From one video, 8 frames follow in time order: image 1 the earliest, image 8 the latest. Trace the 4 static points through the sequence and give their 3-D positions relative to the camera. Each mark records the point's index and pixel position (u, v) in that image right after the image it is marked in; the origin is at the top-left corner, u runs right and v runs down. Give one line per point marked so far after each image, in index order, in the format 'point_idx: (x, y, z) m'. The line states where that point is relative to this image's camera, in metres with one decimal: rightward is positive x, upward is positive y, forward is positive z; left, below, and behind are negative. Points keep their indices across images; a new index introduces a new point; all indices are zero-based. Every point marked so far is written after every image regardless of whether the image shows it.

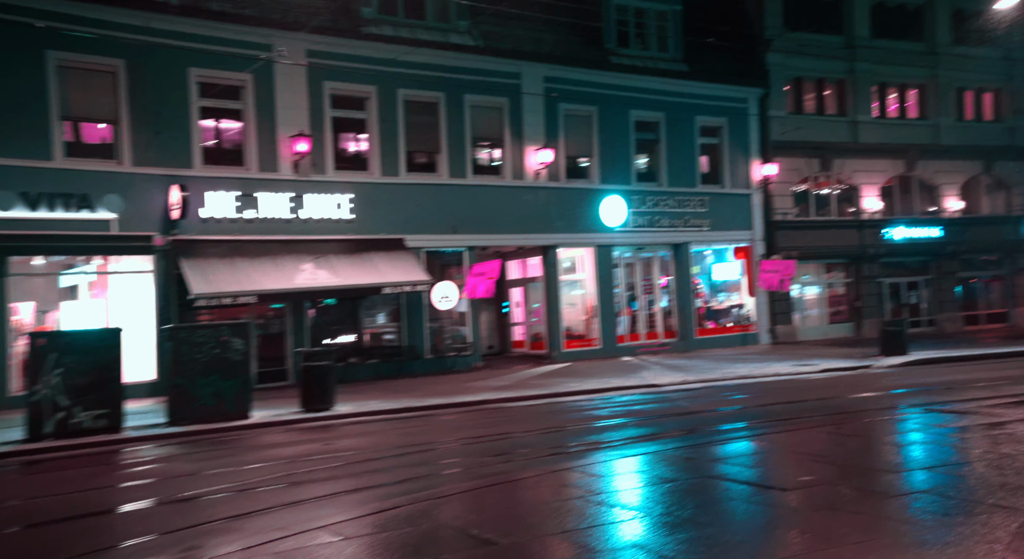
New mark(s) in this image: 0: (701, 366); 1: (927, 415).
0: (+3.9, -1.8, +19.8) m
1: (+5.4, -1.9, +12.4) m
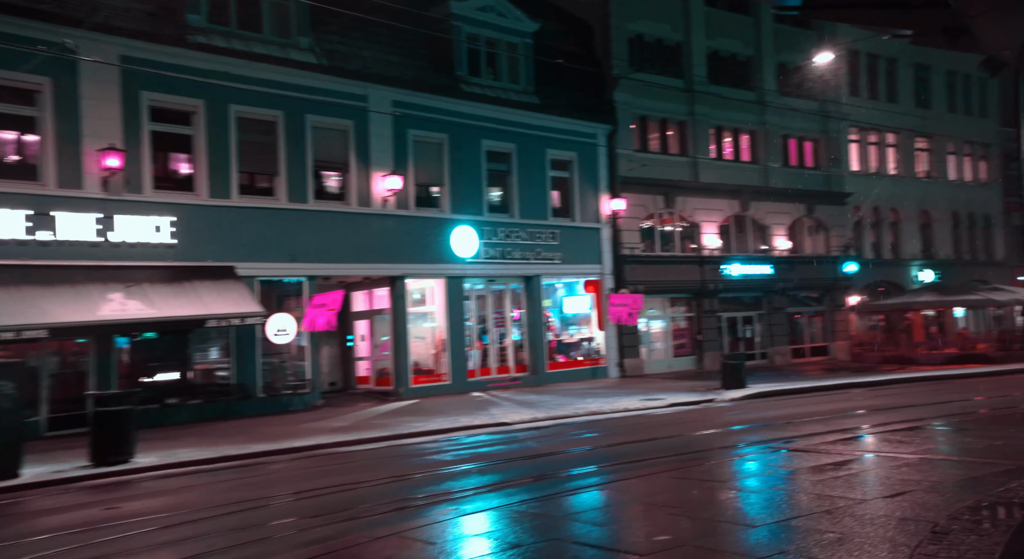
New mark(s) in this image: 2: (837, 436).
0: (+0.8, -2.5, +19.4) m
1: (+3.3, -2.4, +12.4) m
2: (+5.2, -2.5, +14.9) m
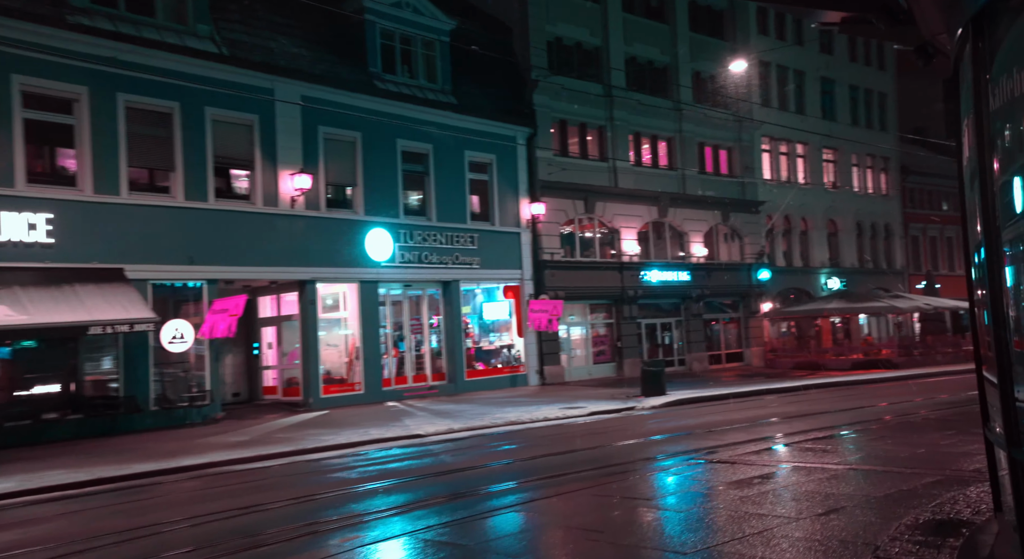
0: (-0.9, -2.6, +18.8) m
1: (+2.3, -2.4, +12.0) m
2: (+3.9, -2.6, +14.7) m
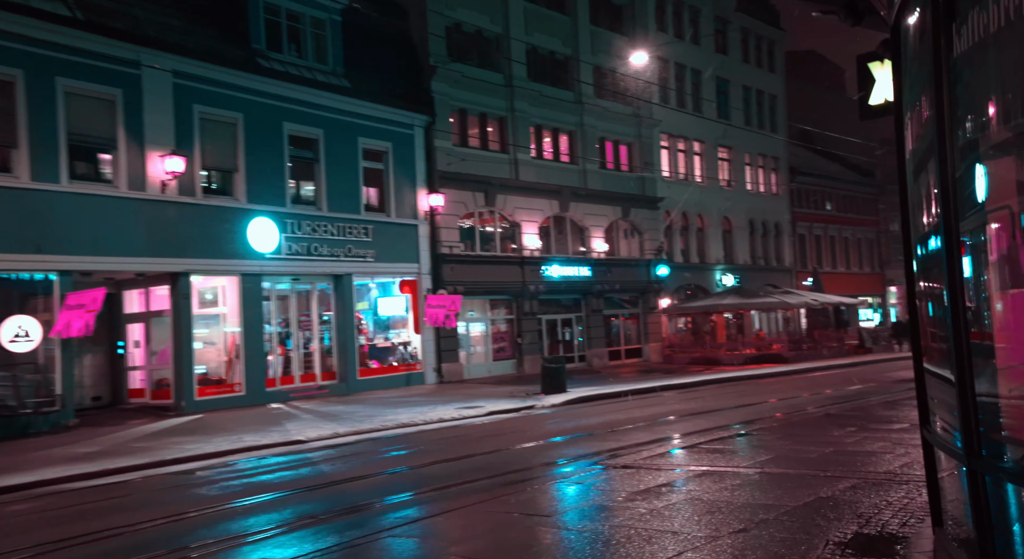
0: (-2.9, -2.5, +17.7) m
1: (+1.0, -2.3, +11.3) m
2: (+2.3, -2.5, +14.1) m
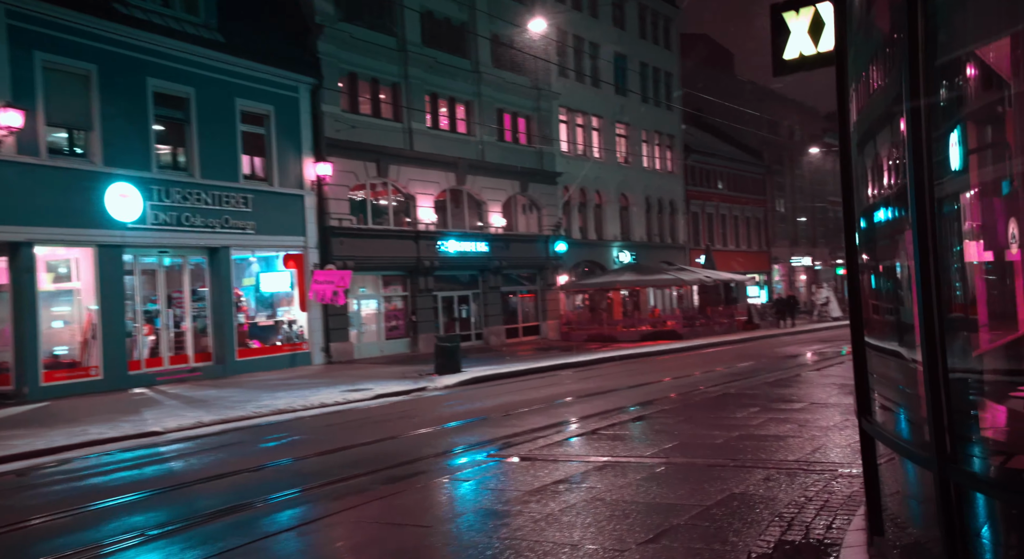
0: (-4.9, -2.0, +16.3) m
1: (-0.3, -2.0, +10.3) m
2: (+0.7, -2.2, +13.3) m
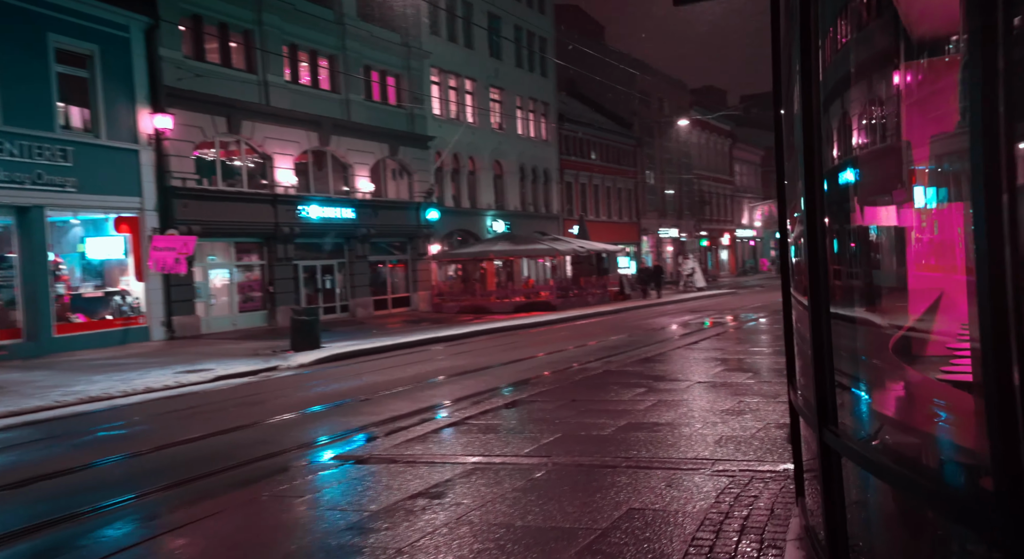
0: (-7.0, -1.5, +13.8) m
1: (-1.7, -1.7, +8.5) m
2: (-1.1, -1.7, +11.6) m
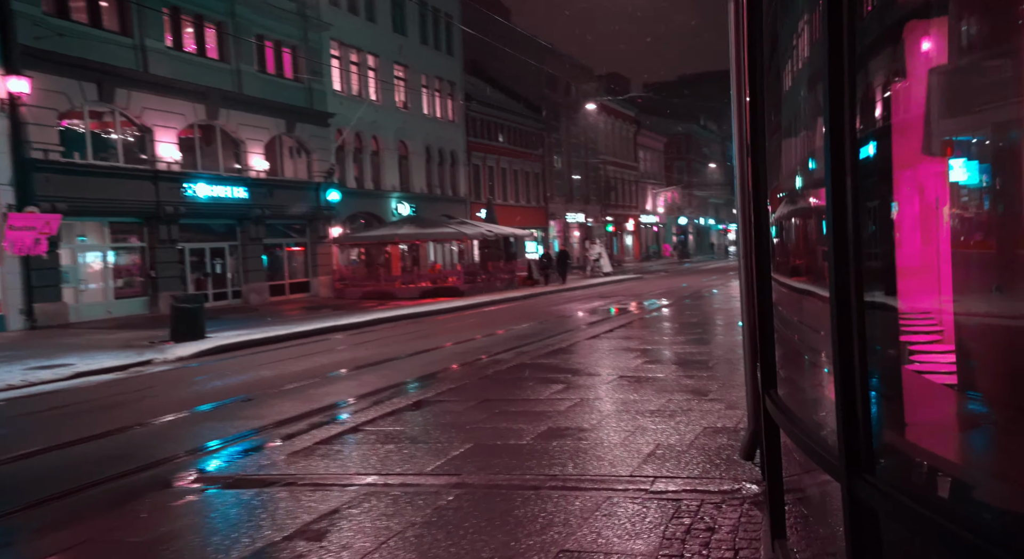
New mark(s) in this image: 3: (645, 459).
0: (-8.2, -1.3, +11.6) m
1: (-2.4, -1.6, +6.9) m
2: (-2.1, -1.6, +10.0) m
3: (+1.1, -1.5, +7.7) m
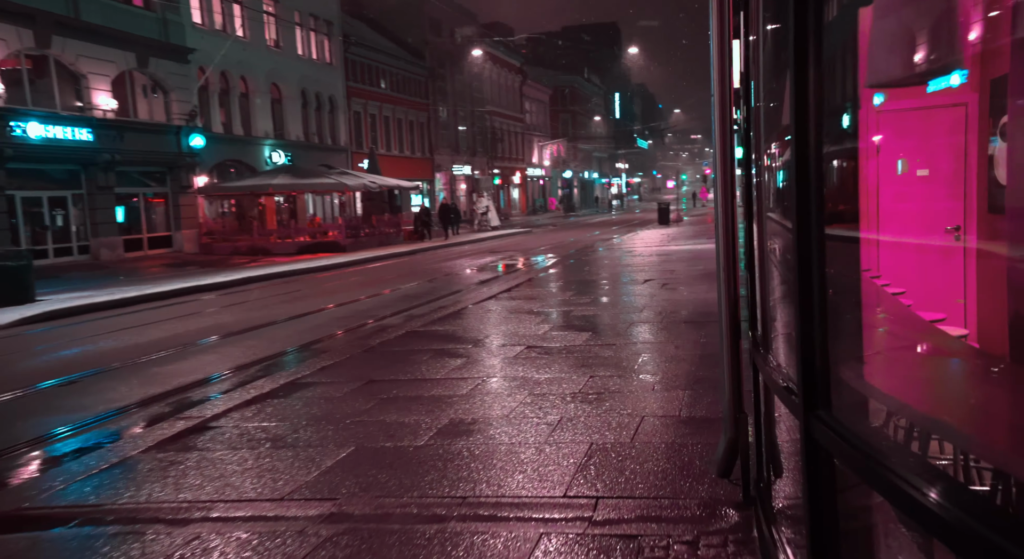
0: (-9.3, -0.9, +8.7) m
1: (-2.9, -1.4, +4.7) m
2: (-3.0, -1.2, +7.8) m
3: (+0.4, -1.2, +6.0) m
